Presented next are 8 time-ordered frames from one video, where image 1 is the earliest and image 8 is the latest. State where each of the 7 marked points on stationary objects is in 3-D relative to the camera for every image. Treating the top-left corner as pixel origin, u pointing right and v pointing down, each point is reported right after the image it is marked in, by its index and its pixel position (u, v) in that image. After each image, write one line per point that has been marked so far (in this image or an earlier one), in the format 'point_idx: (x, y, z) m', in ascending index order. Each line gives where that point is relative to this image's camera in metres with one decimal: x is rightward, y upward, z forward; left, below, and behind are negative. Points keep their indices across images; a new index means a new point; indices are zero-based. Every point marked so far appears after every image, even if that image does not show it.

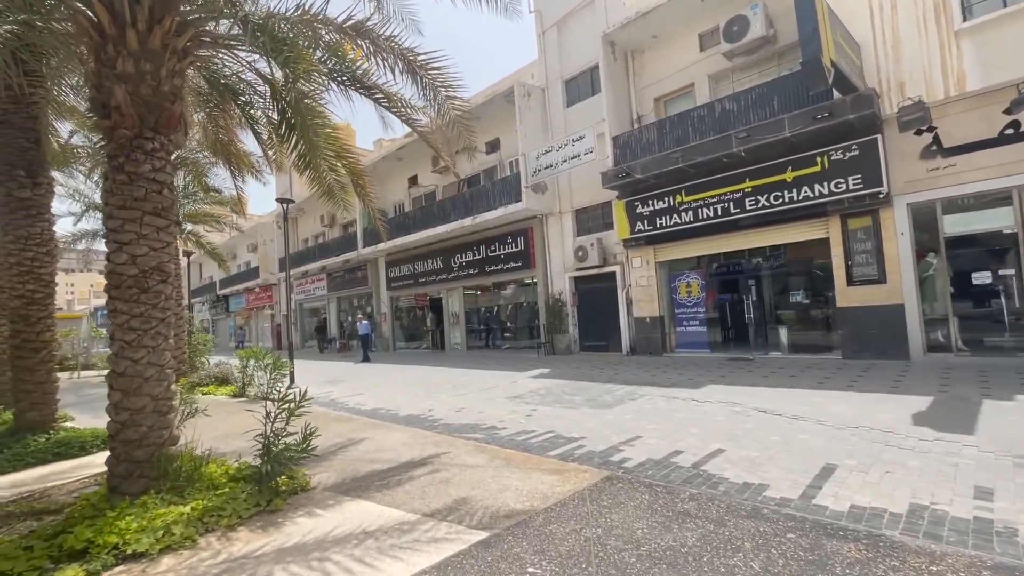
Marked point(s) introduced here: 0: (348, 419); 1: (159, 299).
0: (-2.6, -2.1, +7.8) m
1: (-3.3, -0.1, +4.5) m
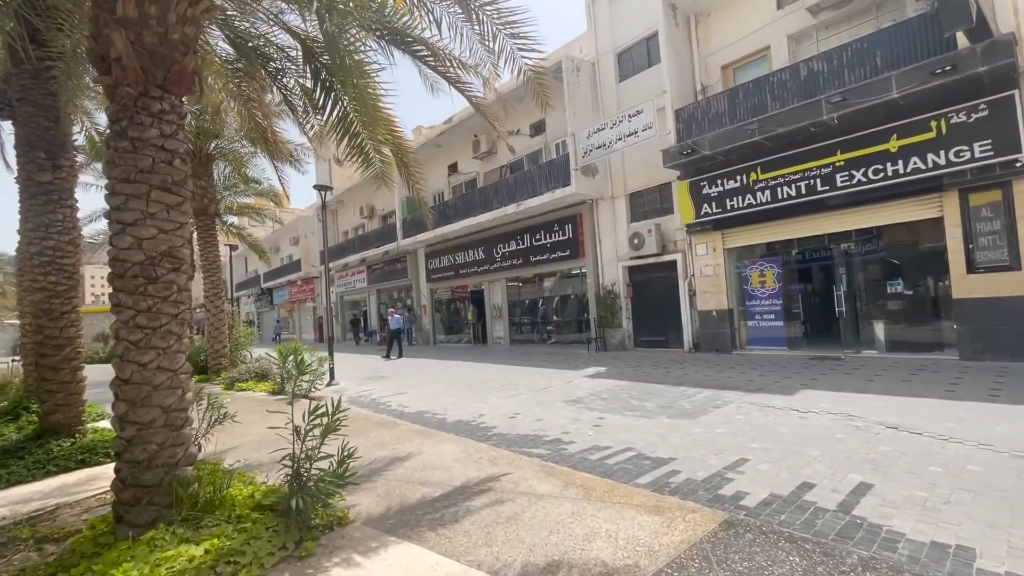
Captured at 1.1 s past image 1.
0: (-1.8, -2.0, +7.0) m
1: (-2.7, 0.0, +3.7) m
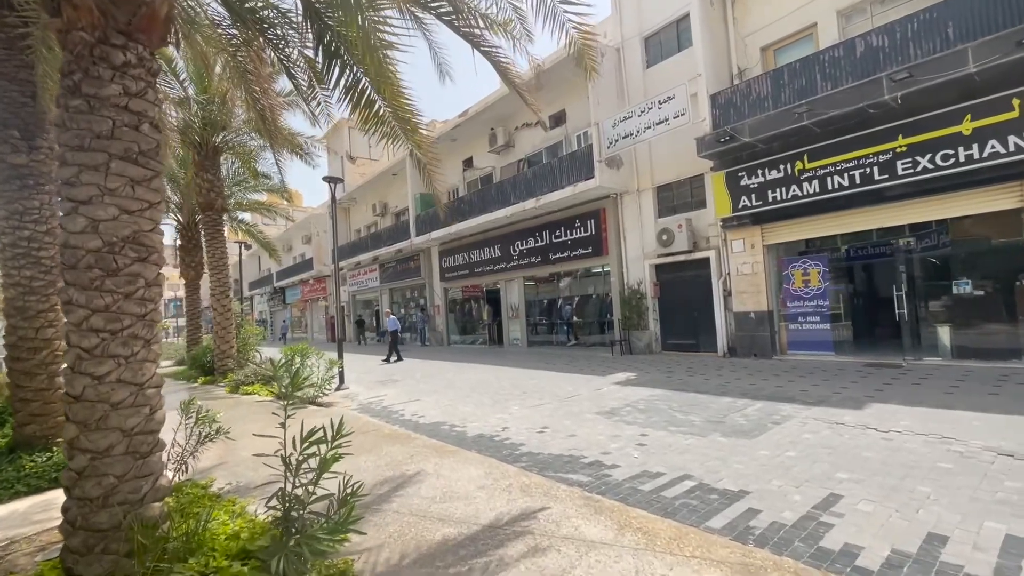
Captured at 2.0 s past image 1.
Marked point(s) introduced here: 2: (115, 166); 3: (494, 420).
0: (-1.4, -2.0, +6.2) m
1: (-2.4, 0.0, +3.0) m
2: (-2.5, +0.8, +3.0) m
3: (-0.3, -1.9, +6.9) m
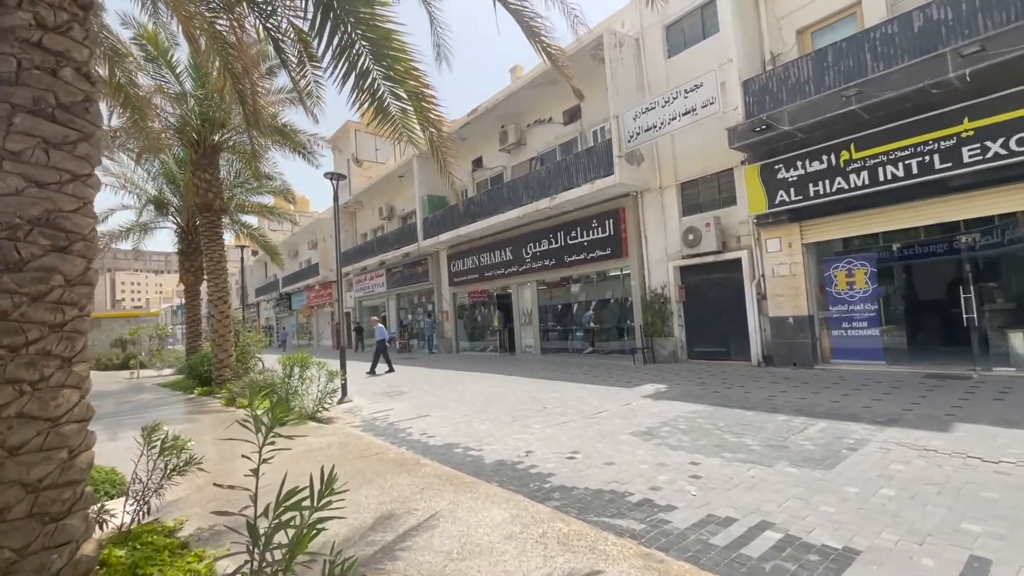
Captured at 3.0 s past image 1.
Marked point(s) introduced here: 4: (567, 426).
0: (-1.1, -2.0, +5.4) m
1: (-2.2, 0.0, +2.2) m
2: (-2.3, +0.8, +2.2) m
3: (0.0, -2.0, +6.0) m
4: (+0.8, -1.9, +6.6) m
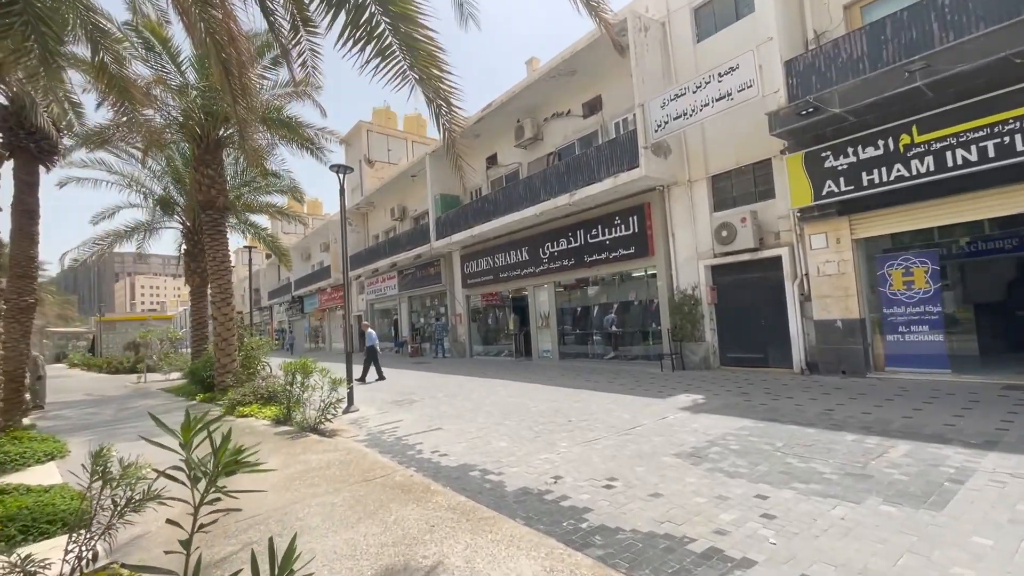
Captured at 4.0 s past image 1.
0: (-0.8, -2.0, +4.6) m
1: (-2.0, +0.1, +1.5) m
2: (-2.1, +0.8, +1.5) m
3: (+0.3, -1.9, +5.2) m
4: (+1.1, -1.9, +5.8) m
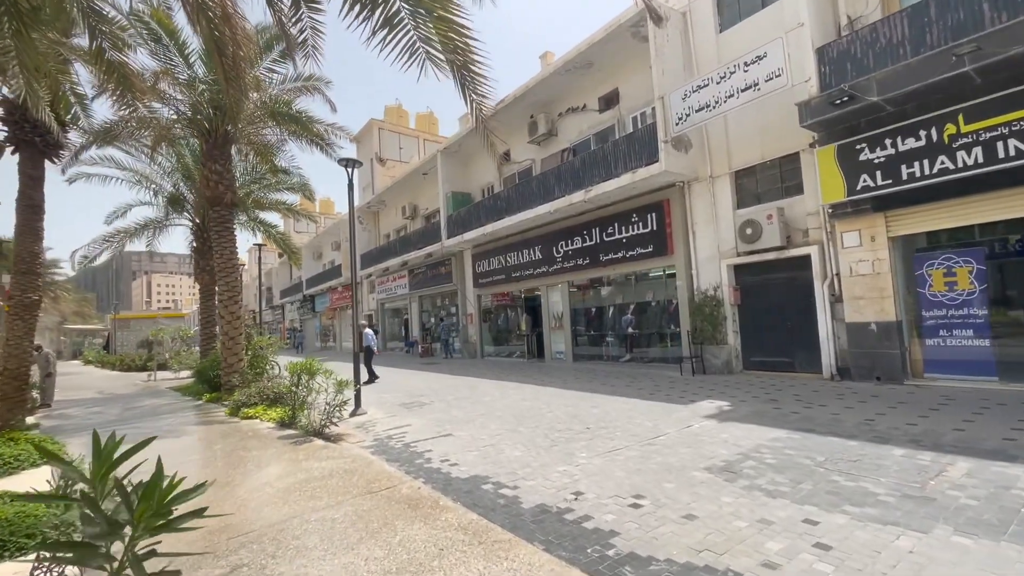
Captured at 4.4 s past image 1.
0: (-0.7, -1.9, +4.2) m
1: (-1.9, +0.1, +1.1) m
2: (-2.0, +0.9, +1.1) m
3: (+0.5, -1.9, +4.8) m
4: (+1.2, -1.9, +5.4) m
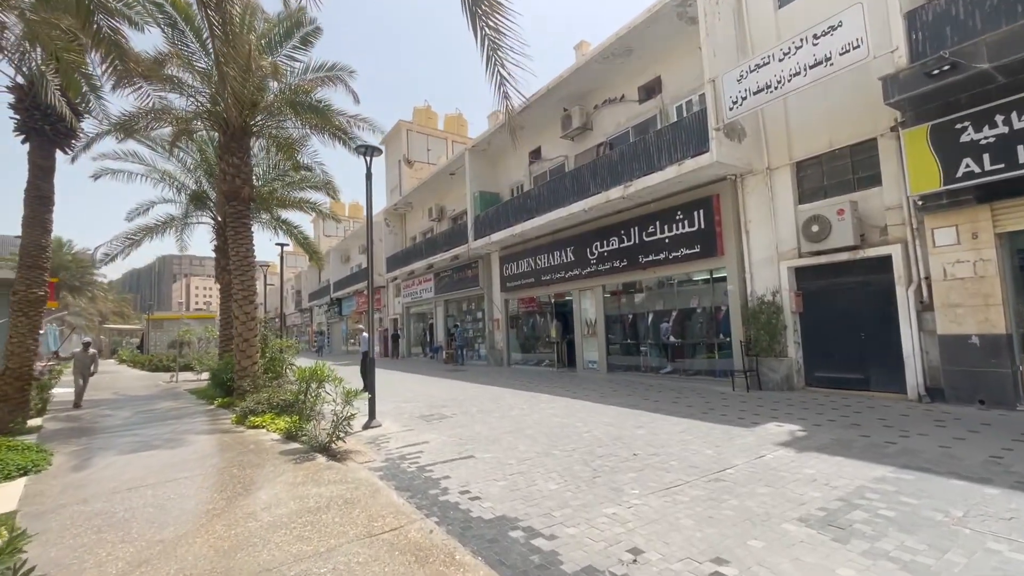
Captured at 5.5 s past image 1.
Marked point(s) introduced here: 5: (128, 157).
0: (-0.4, -1.9, +3.2) m
1: (-1.8, +0.2, +0.2) m
2: (-1.9, +1.0, +0.3) m
3: (+0.7, -1.9, +3.7) m
4: (+1.5, -1.9, +4.3) m
5: (-11.1, +3.8, +13.8) m
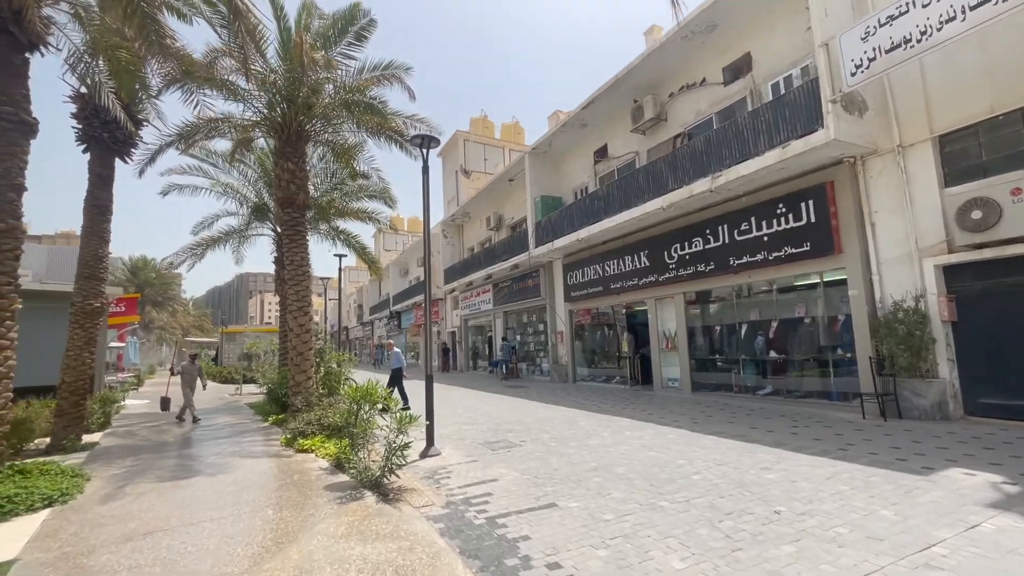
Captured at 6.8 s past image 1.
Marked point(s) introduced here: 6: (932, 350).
0: (+0.2, -1.8, +2.0) m
1: (-1.6, +0.3, -0.8) m
2: (-1.7, +1.1, -0.7) m
3: (+1.4, -1.8, +2.3) m
4: (+2.2, -1.8, +2.8) m
5: (-9.3, +3.4, +13.9) m
6: (+6.8, -1.0, +7.7) m
